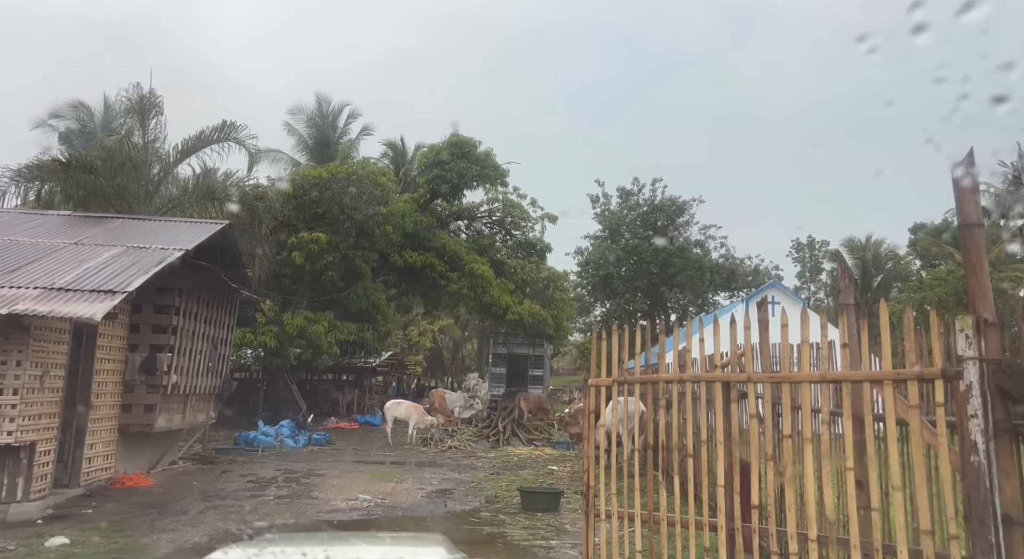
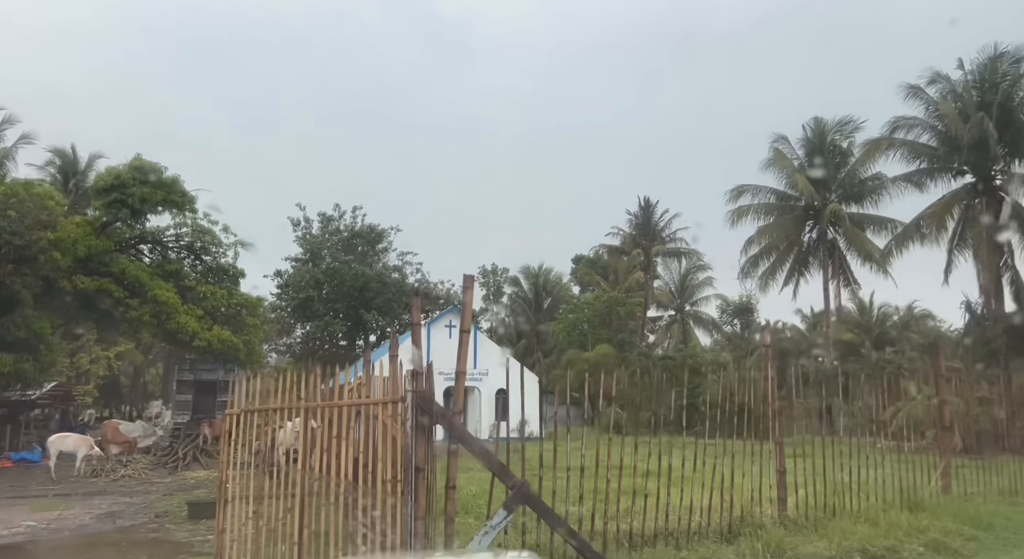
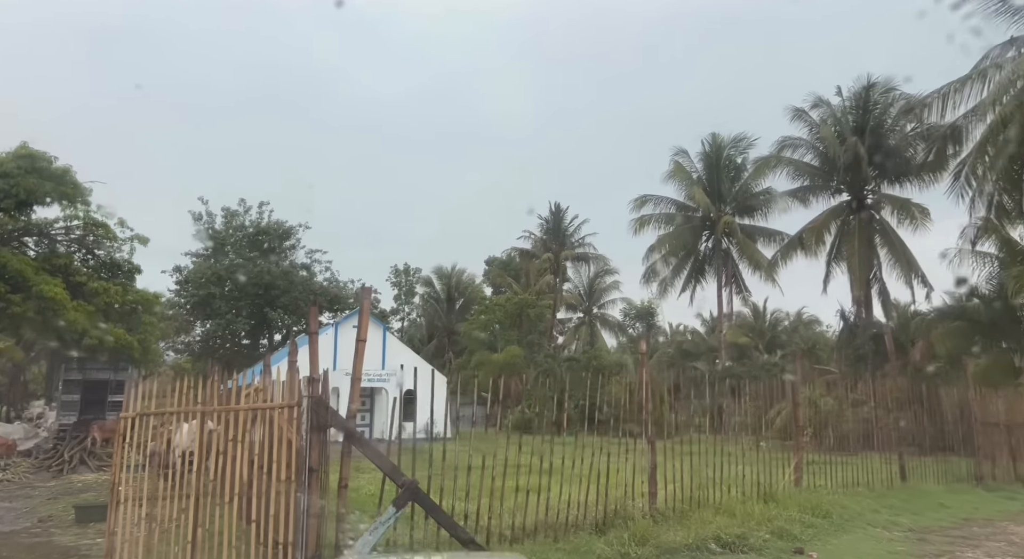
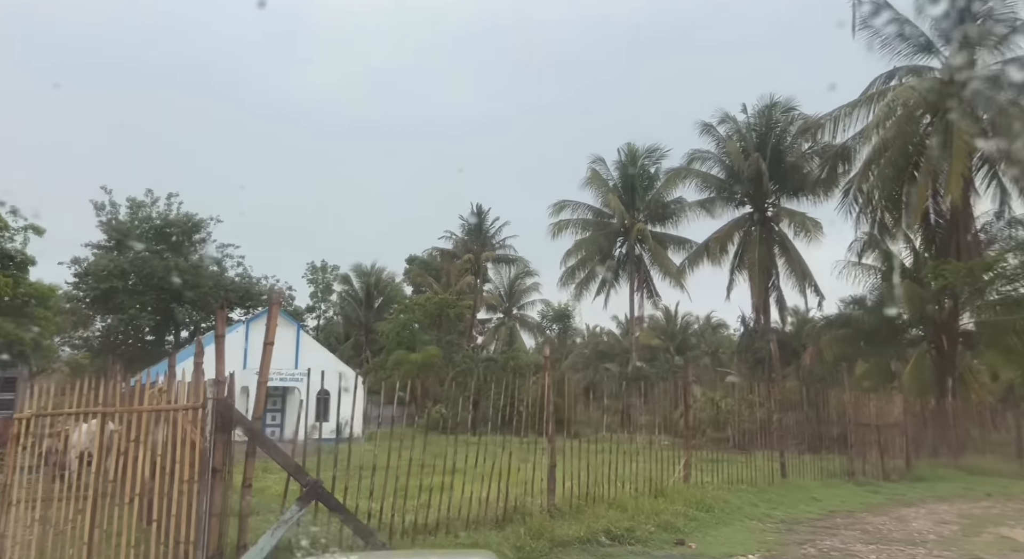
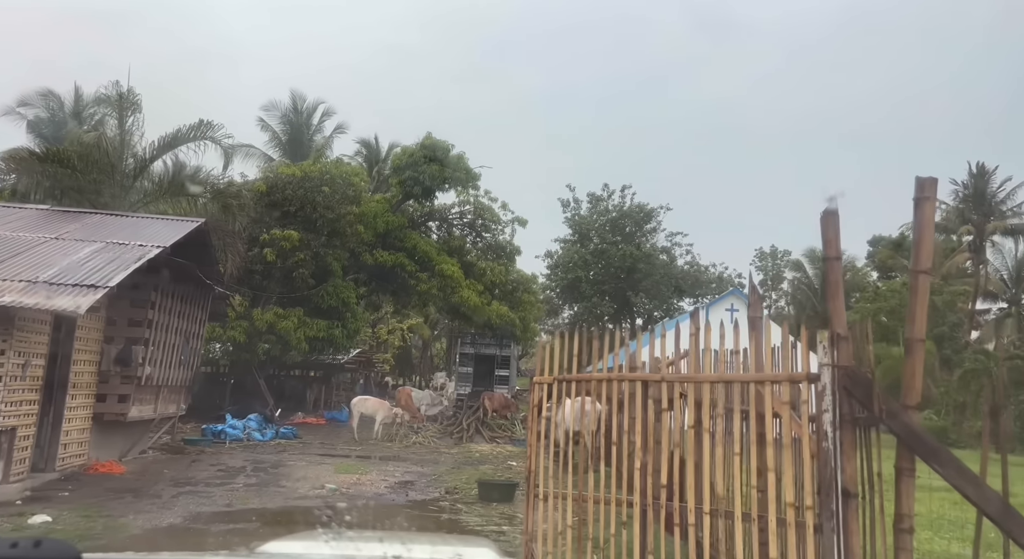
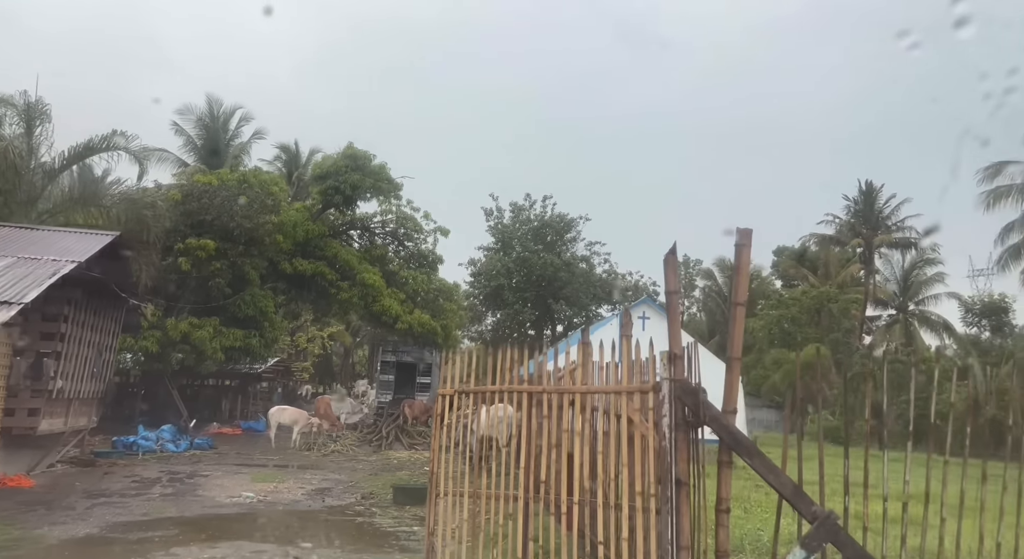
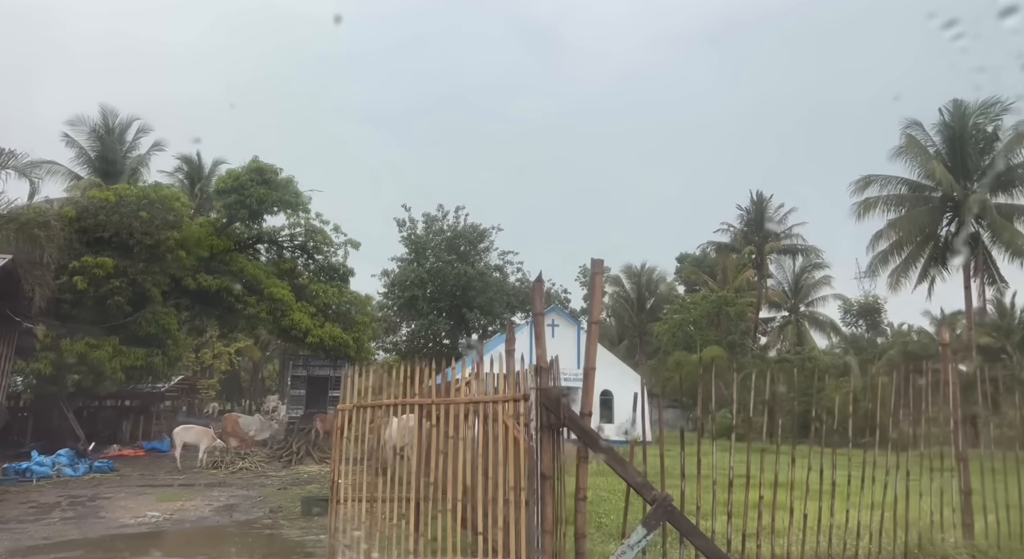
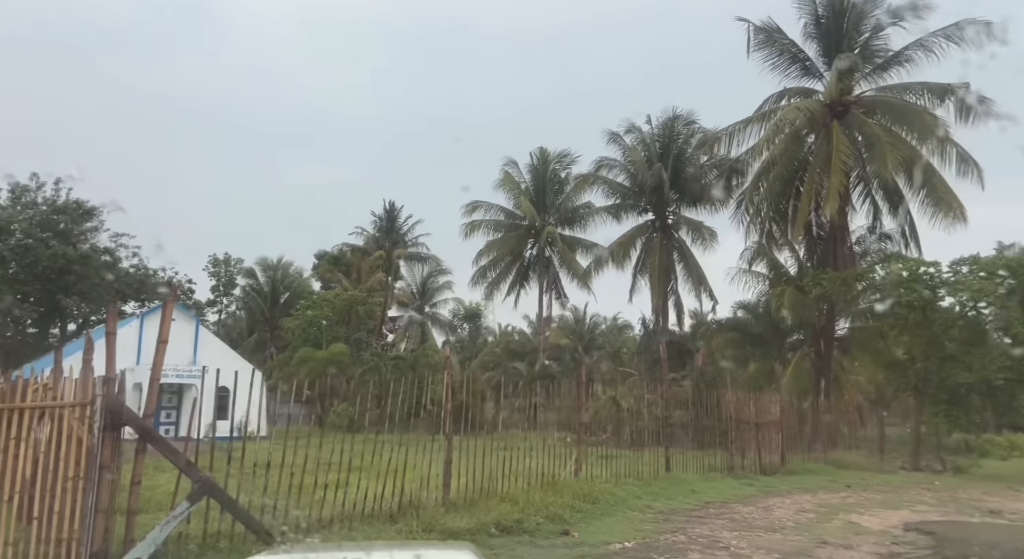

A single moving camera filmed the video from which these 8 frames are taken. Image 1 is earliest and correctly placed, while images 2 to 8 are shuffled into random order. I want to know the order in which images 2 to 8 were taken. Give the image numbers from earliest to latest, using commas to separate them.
5, 6, 7, 2, 3, 4, 8
